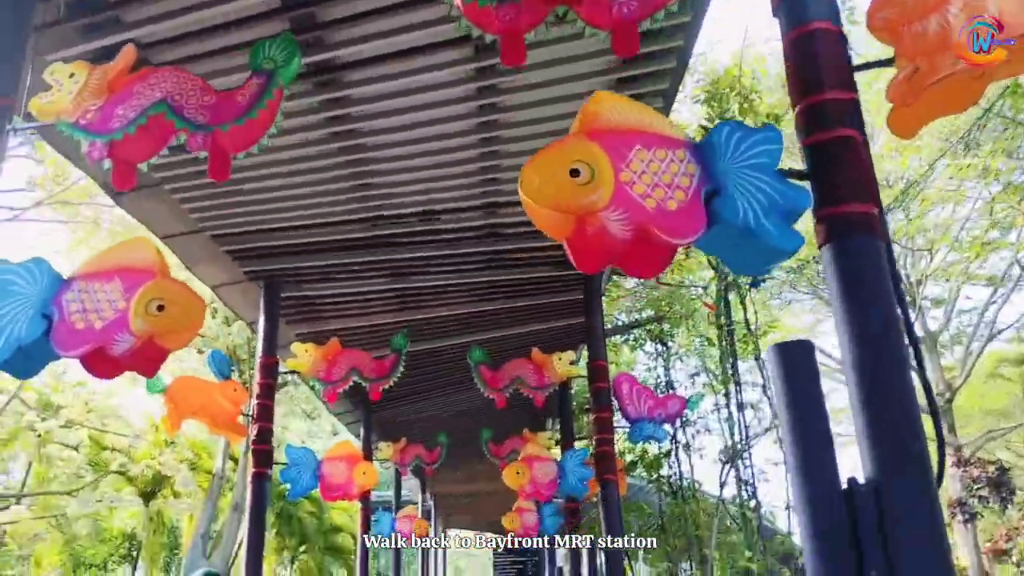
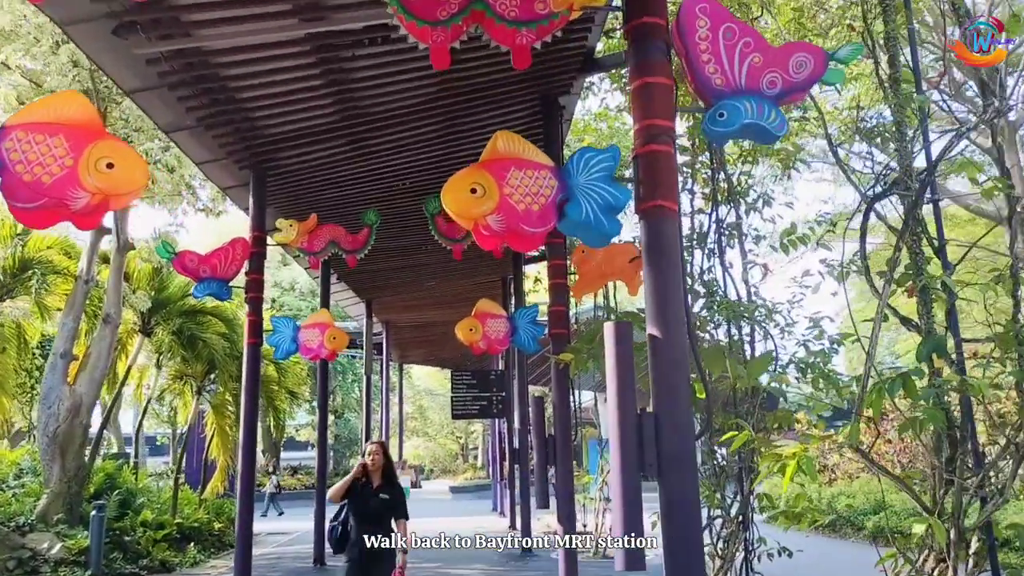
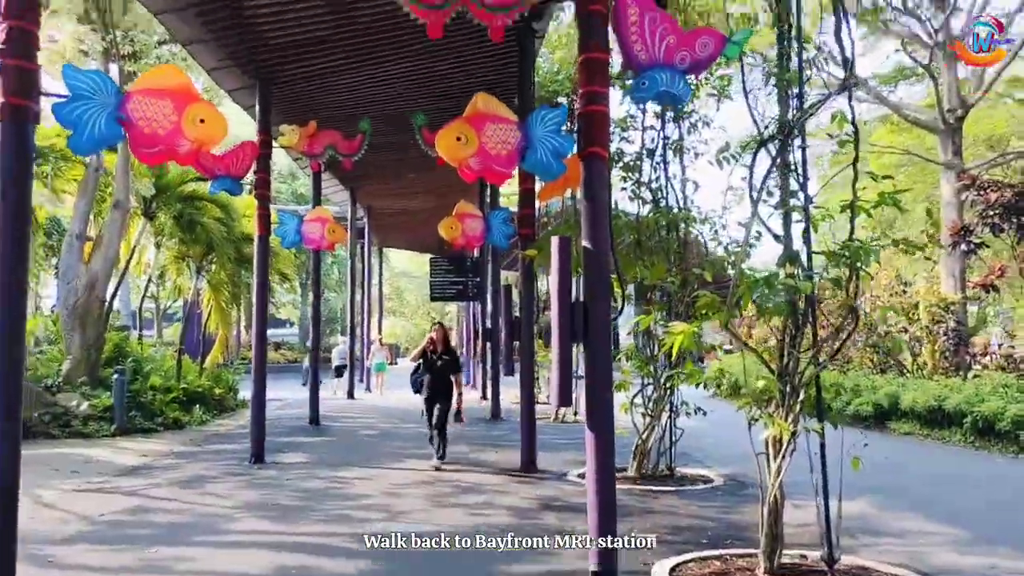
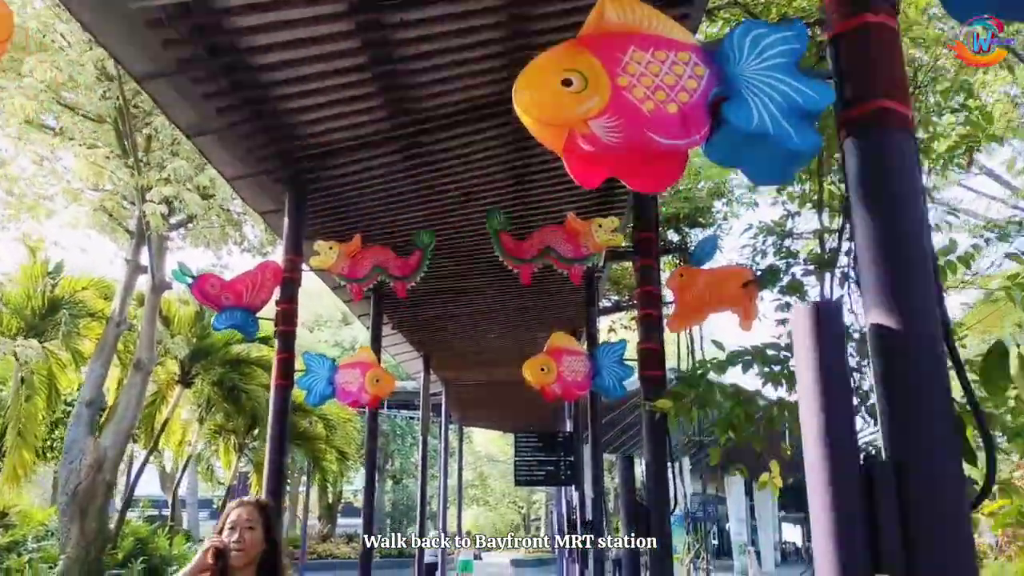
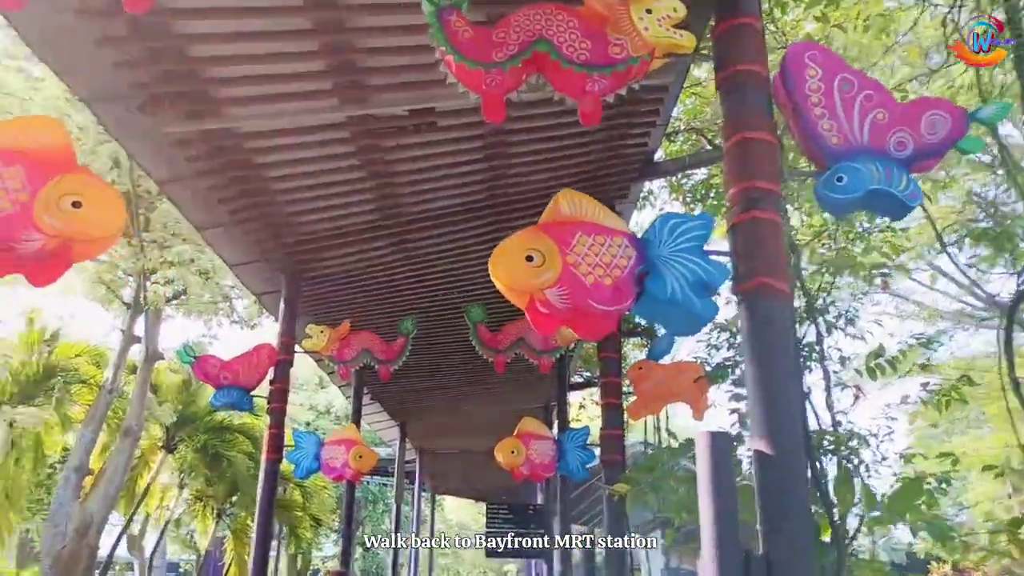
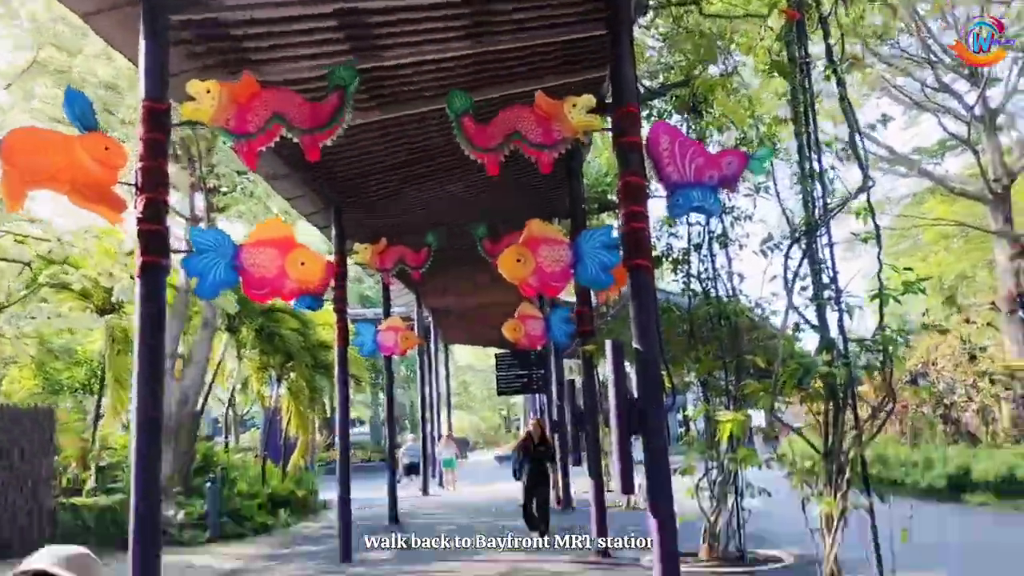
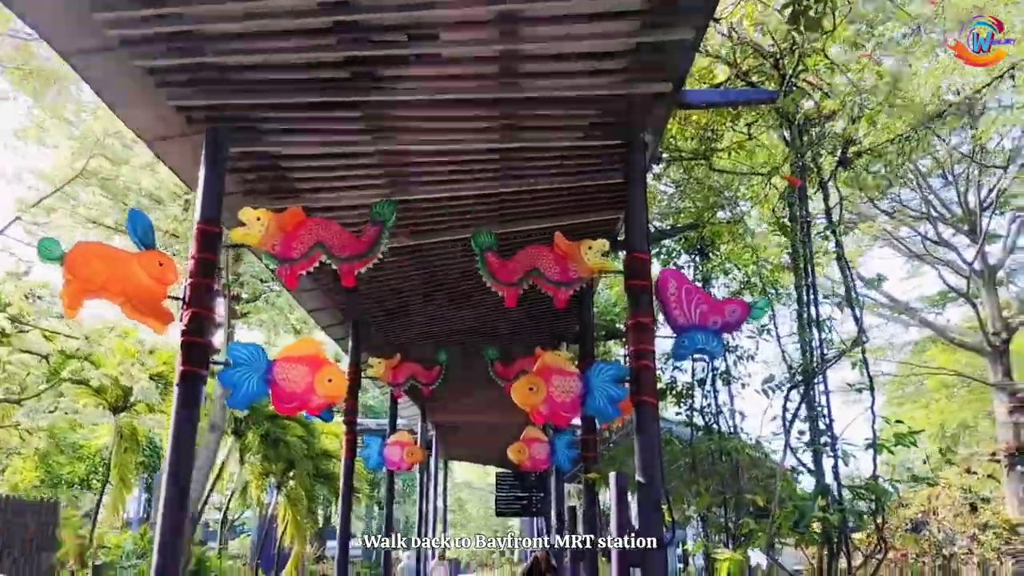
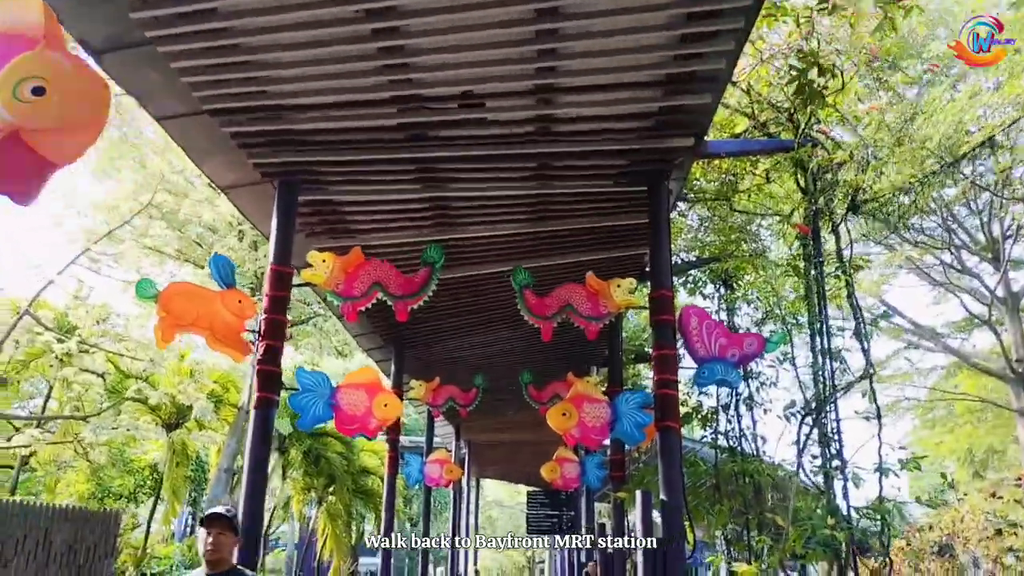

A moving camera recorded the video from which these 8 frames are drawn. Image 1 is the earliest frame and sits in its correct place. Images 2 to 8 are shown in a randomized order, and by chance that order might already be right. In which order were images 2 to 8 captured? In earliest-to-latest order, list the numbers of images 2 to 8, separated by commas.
8, 7, 6, 3, 2, 5, 4
